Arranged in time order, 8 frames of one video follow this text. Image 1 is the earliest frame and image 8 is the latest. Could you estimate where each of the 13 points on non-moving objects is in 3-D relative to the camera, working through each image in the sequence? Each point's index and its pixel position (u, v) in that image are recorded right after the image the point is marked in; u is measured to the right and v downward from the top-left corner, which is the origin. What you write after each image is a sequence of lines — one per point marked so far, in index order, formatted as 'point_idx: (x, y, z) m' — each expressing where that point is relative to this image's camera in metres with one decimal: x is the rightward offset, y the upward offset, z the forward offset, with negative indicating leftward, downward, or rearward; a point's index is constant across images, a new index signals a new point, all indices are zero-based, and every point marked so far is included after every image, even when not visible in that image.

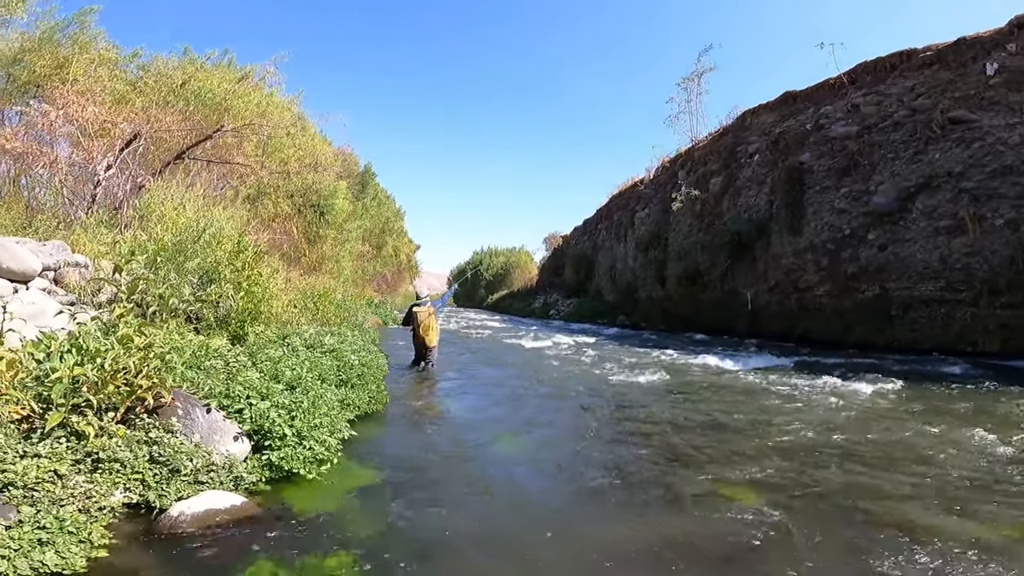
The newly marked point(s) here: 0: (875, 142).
0: (+9.4, +3.7, +14.4) m
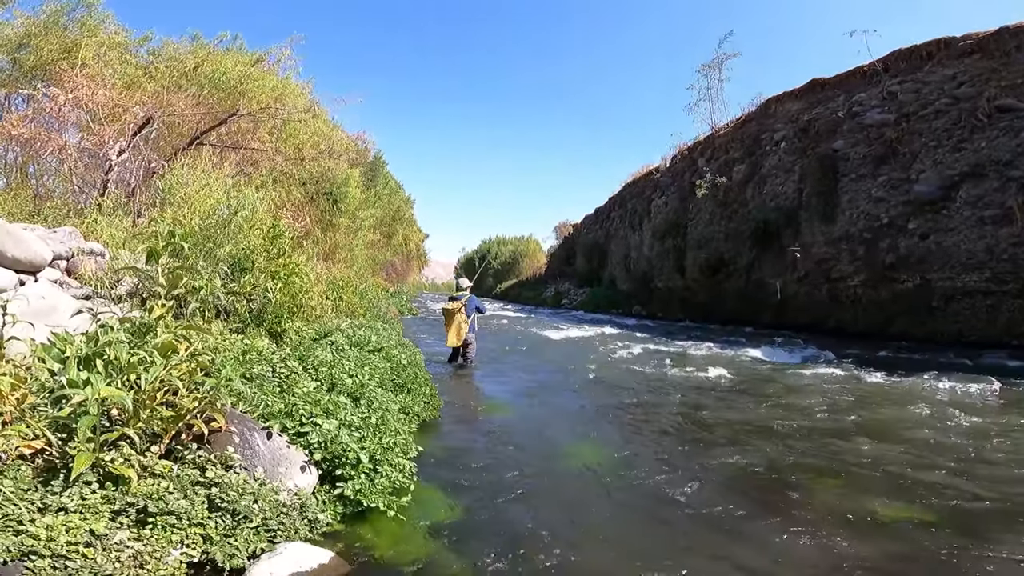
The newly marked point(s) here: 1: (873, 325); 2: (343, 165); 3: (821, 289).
0: (+10.0, +3.9, +13.8) m
1: (+9.0, -0.7, +14.2) m
2: (-5.5, +3.8, +17.8) m
3: (+8.4, +0.2, +15.7) m
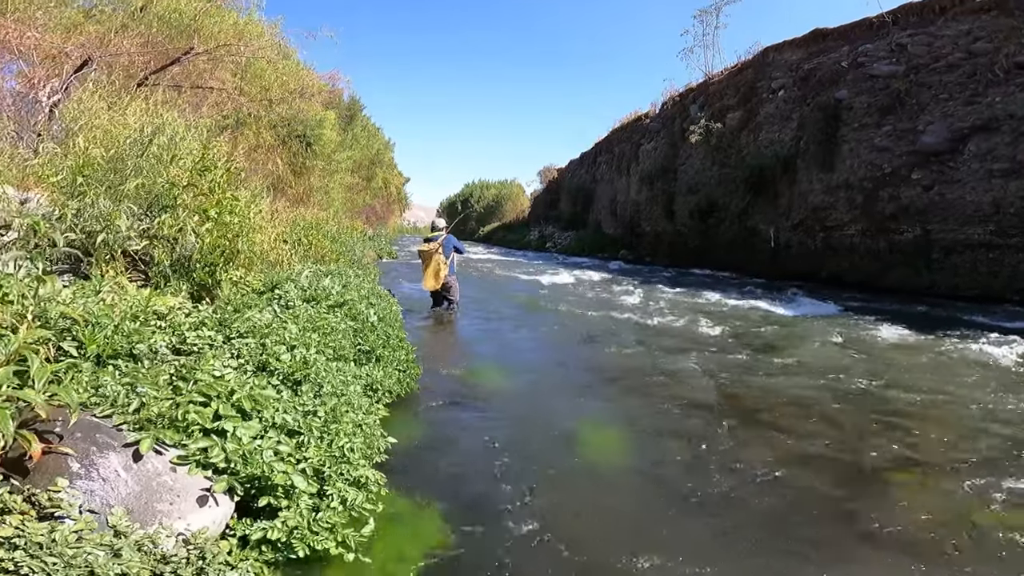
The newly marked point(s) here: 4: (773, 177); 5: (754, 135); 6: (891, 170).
0: (+9.7, +4.8, +13.2) m
1: (+8.7, +0.3, +14.0) m
2: (-5.9, +5.1, +16.7) m
3: (+8.1, +1.4, +15.4) m
4: (+7.9, +3.4, +17.1) m
5: (+7.6, +4.8, +18.0) m
6: (+9.1, +2.8, +13.5) m
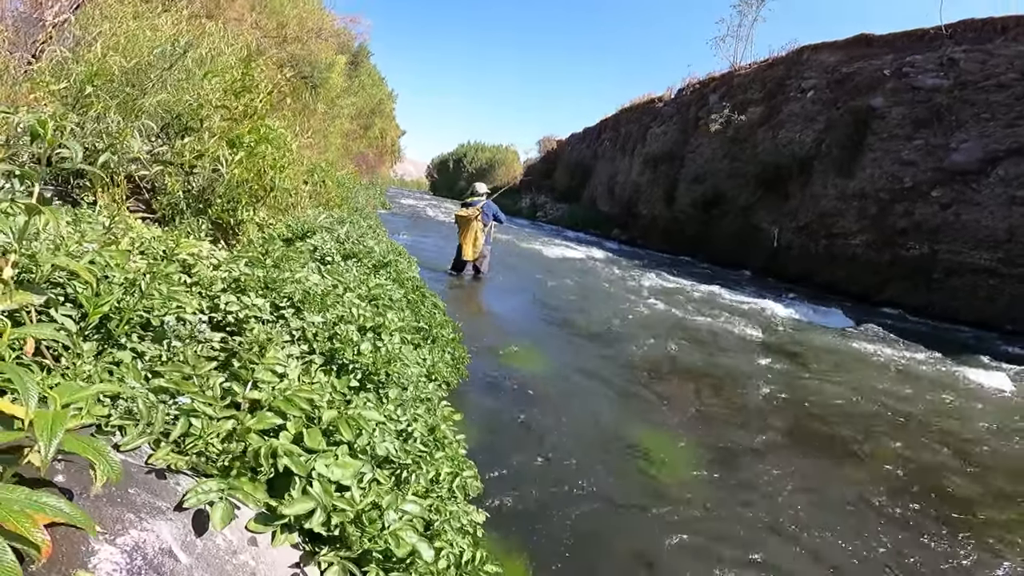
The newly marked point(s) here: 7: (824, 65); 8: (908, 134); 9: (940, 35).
0: (+10.4, +4.3, +13.1) m
1: (+8.8, 0.0, +14.1) m
2: (-5.1, +6.7, +15.9) m
3: (+8.3, +1.2, +15.4) m
4: (+8.3, +3.3, +17.0) m
5: (+8.2, +4.9, +17.8) m
6: (+9.5, +2.4, +13.5) m
7: (+9.4, +6.7, +17.1) m
8: (+9.7, +3.7, +13.9) m
9: (+10.8, +6.5, +14.6) m
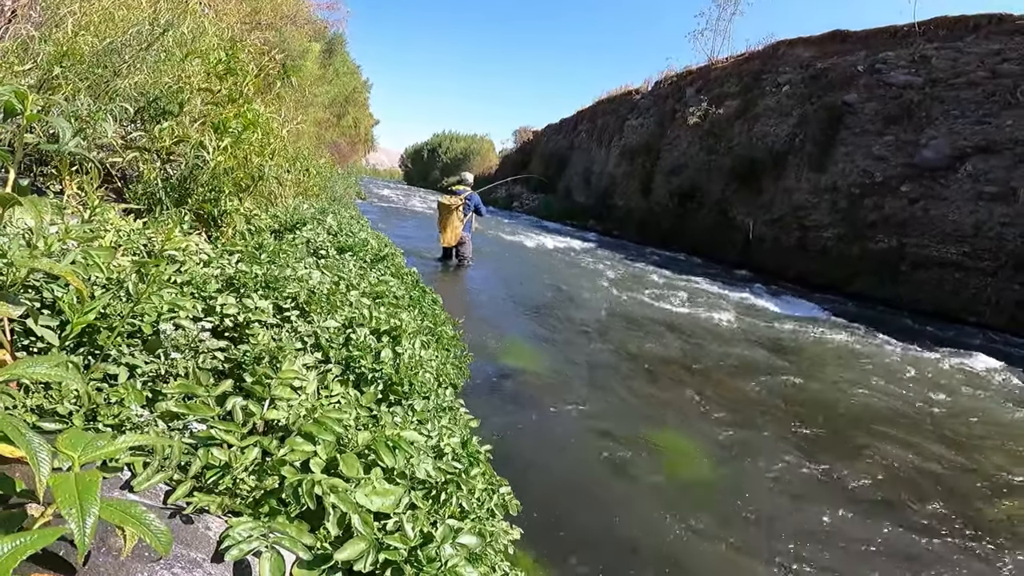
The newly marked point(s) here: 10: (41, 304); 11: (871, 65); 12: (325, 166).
0: (+10.0, +4.5, +13.4) m
1: (+8.4, +0.2, +14.4) m
2: (-5.7, +6.9, +15.5) m
3: (+7.8, +1.4, +15.7) m
4: (+7.7, +3.6, +17.2) m
5: (+7.6, +5.1, +18.0) m
6: (+9.1, +2.6, +13.8) m
7: (+8.8, +7.0, +17.4) m
8: (+9.2, +3.9, +14.2) m
9: (+10.3, +6.7, +14.9) m
10: (-2.0, -0.1, +2.4) m
11: (+9.5, +5.9, +15.0) m
12: (-5.7, +3.7, +17.5) m
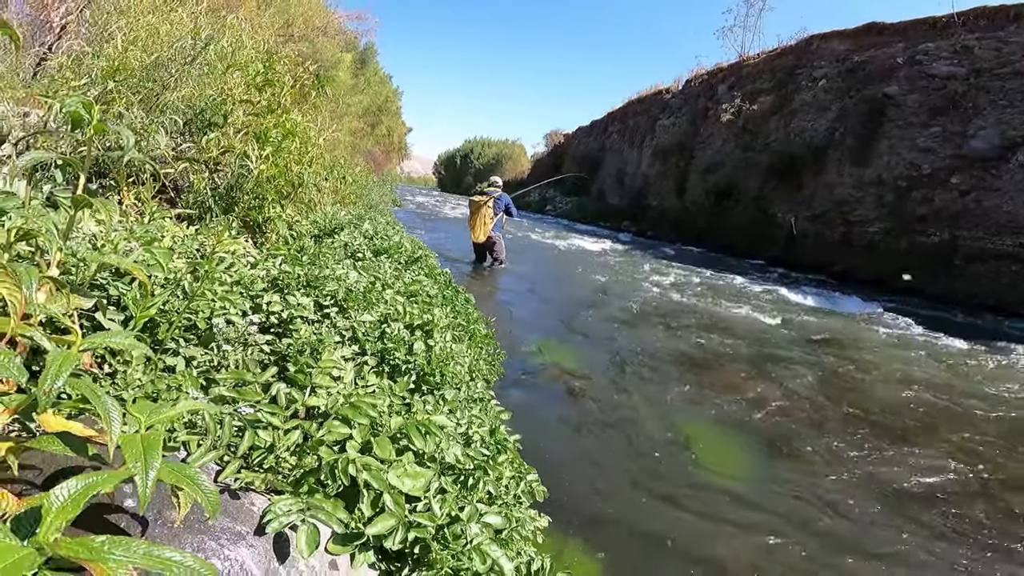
0: (+10.7, +4.6, +12.9) m
1: (+9.2, +0.3, +13.9) m
2: (-4.8, +6.7, +15.9) m
3: (+8.7, +1.5, +15.3) m
4: (+8.7, +3.7, +16.8) m
5: (+8.5, +5.2, +17.6) m
6: (+9.9, +2.7, +13.3) m
7: (+9.7, +7.1, +16.9) m
8: (+10.0, +4.0, +13.7) m
9: (+11.0, +6.8, +14.4) m
10: (-1.8, -0.1, +2.5) m
11: (+10.2, +6.0, +14.5) m
12: (-4.7, +3.5, +17.9) m
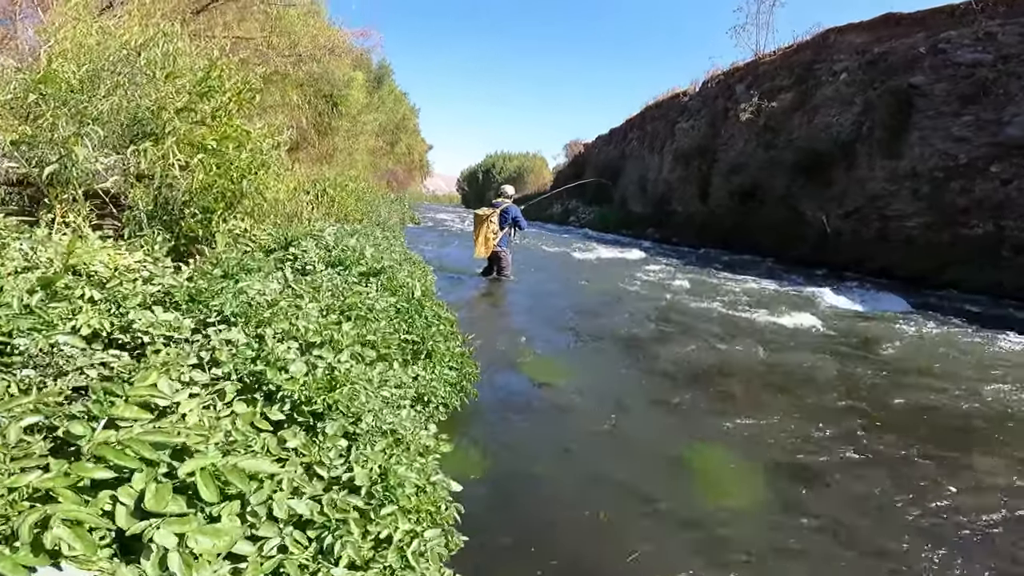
0: (+10.7, +4.8, +12.0) m
1: (+9.4, +0.4, +13.0) m
2: (-4.7, +6.2, +15.8) m
3: (+9.0, +1.5, +14.4) m
4: (+8.9, +3.6, +15.9) m
5: (+8.8, +5.1, +16.8) m
6: (+9.9, +2.8, +12.3) m
7: (+9.8, +7.1, +16.1) m
8: (+10.0, +4.1, +12.8) m
9: (+11.0, +6.9, +13.5) m
10: (-2.1, -0.2, +2.1) m
11: (+10.3, +6.1, +13.7) m
12: (-4.4, +2.9, +17.6) m
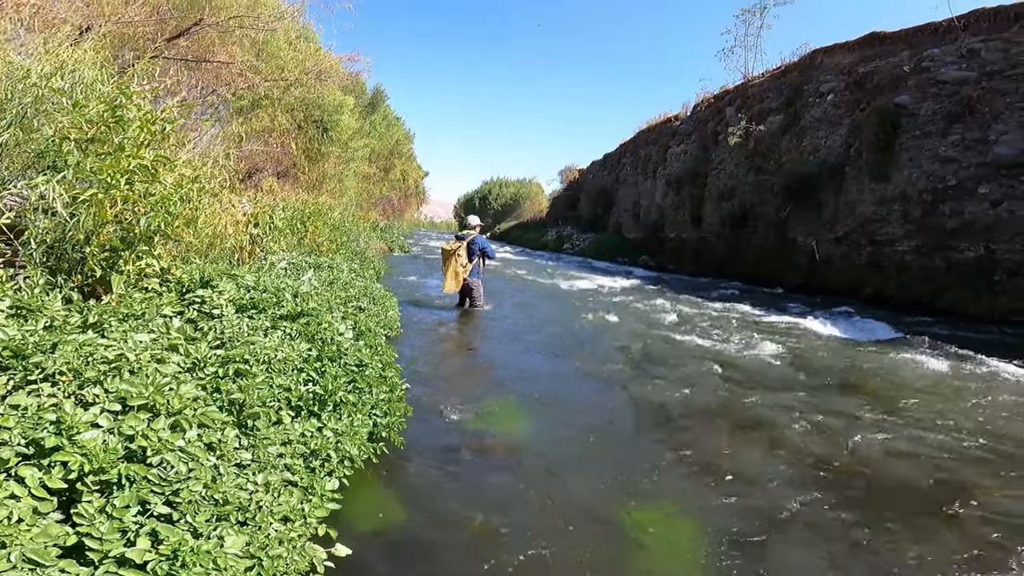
0: (+10.2, +4.3, +11.7) m
1: (+9.0, -0.2, +12.5) m
2: (-5.3, +5.4, +15.6) m
3: (+8.5, +0.9, +14.0) m
4: (+8.4, +2.9, +15.7) m
5: (+8.2, +4.4, +16.6) m
6: (+9.5, +2.3, +12.0) m
7: (+9.3, +6.4, +16.0) m
8: (+9.6, +3.5, +12.6) m
9: (+10.5, +6.4, +13.3) m
10: (-2.6, -0.4, +1.7) m
11: (+9.7, +5.5, +13.5) m
12: (-4.9, +2.0, +17.3) m
